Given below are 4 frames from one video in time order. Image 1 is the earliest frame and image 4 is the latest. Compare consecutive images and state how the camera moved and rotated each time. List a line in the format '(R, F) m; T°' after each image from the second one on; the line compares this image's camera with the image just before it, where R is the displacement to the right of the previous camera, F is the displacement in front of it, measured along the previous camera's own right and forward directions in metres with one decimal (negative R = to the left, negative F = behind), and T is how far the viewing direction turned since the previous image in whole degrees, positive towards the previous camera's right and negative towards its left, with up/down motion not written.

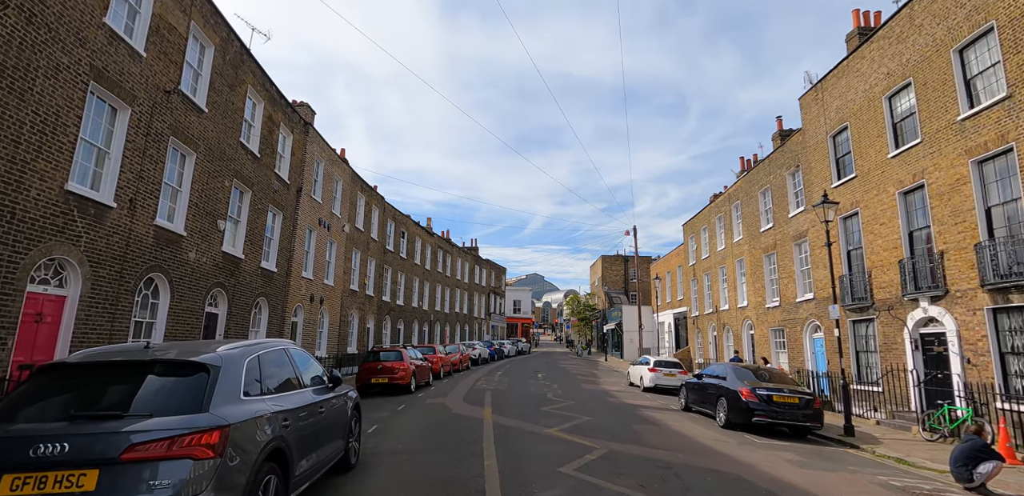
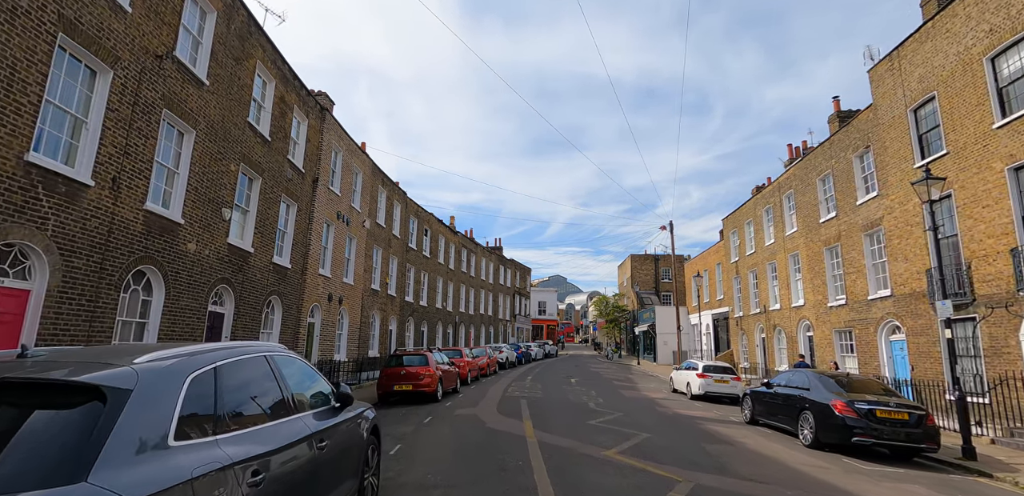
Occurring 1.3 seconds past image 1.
(-0.4, +1.6) m; -2°
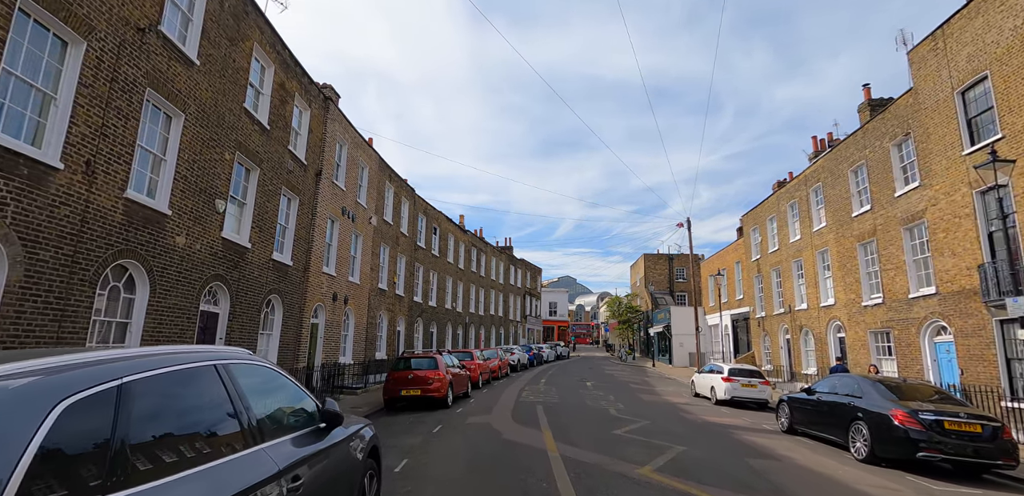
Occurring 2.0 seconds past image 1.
(-0.2, +0.9) m; -1°
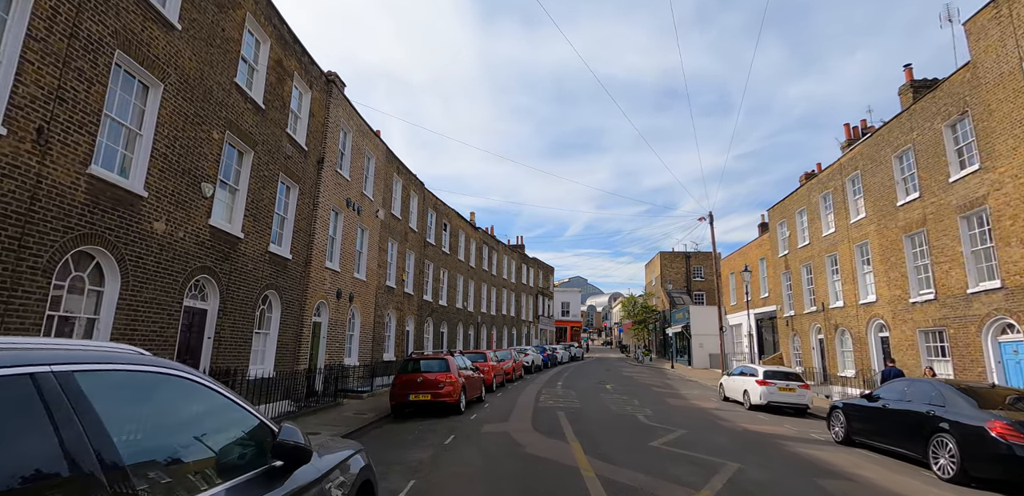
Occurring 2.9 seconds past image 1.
(-0.2, +1.1) m; -1°
